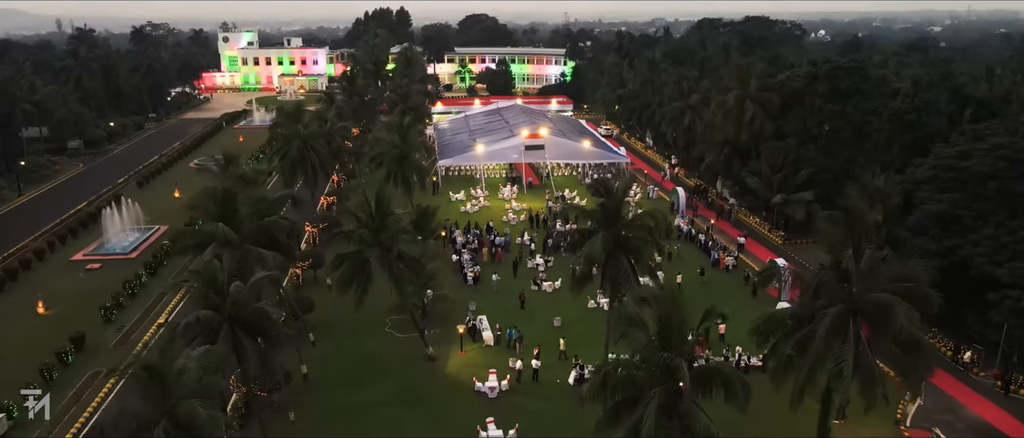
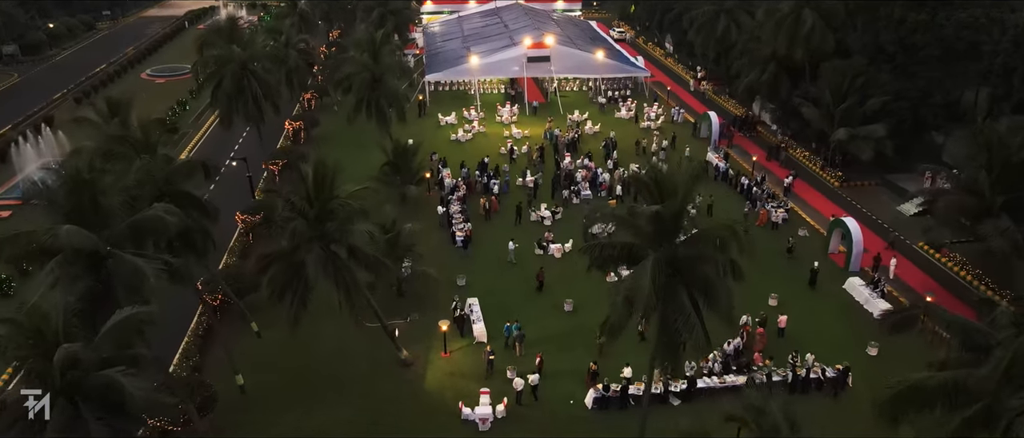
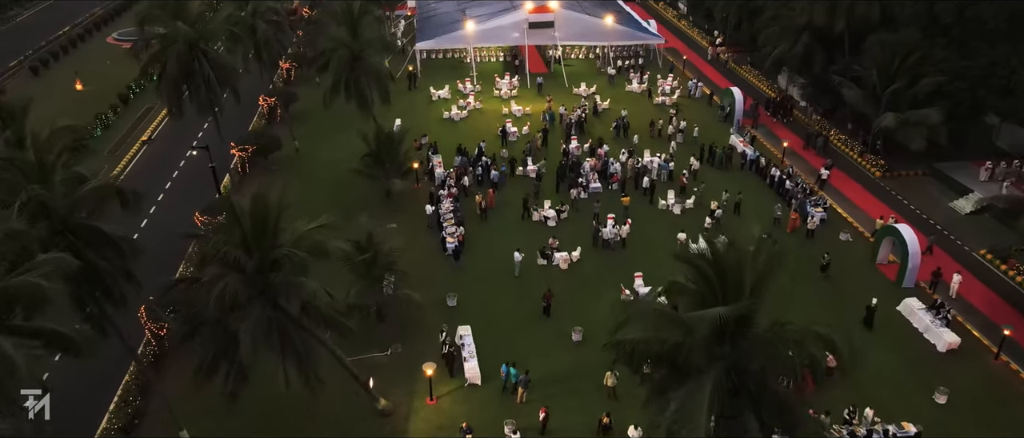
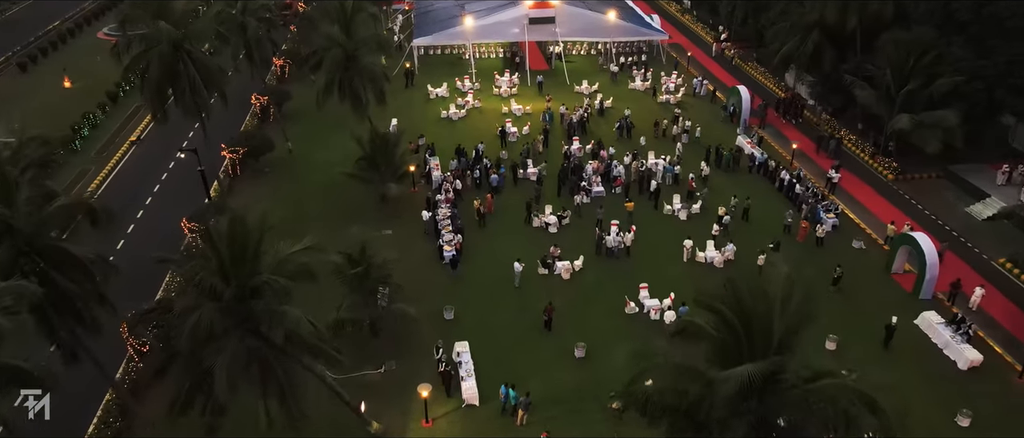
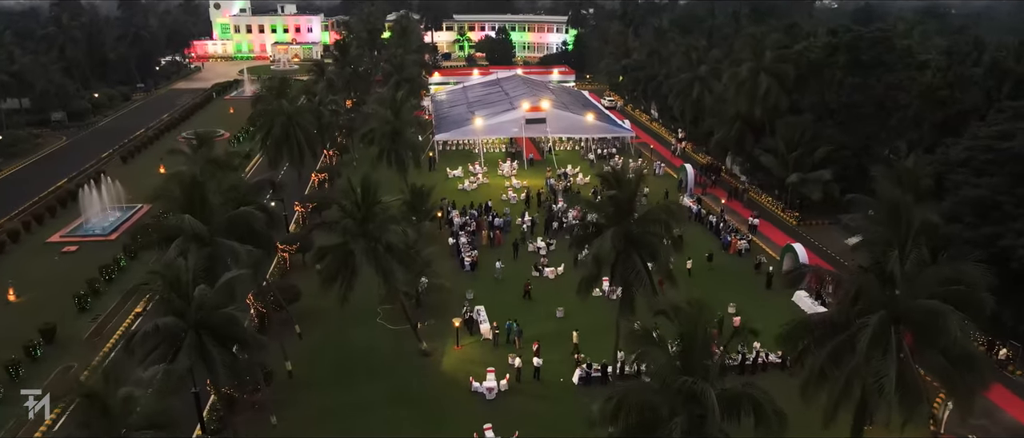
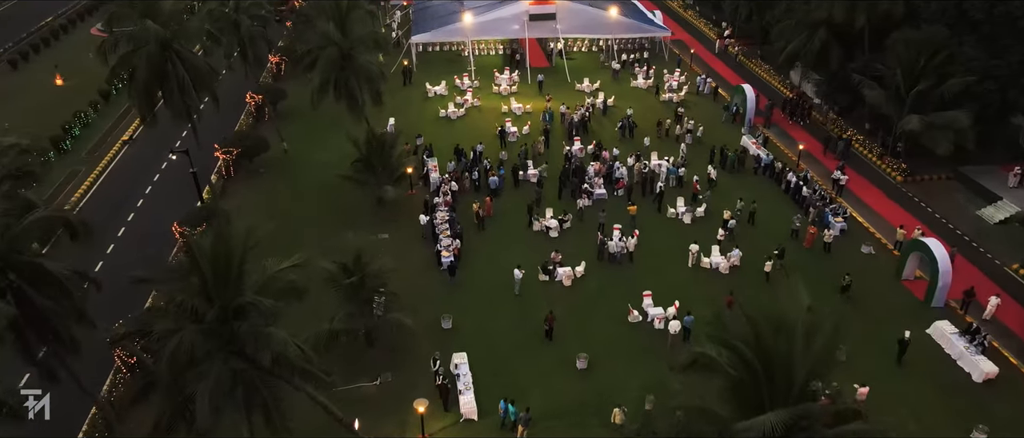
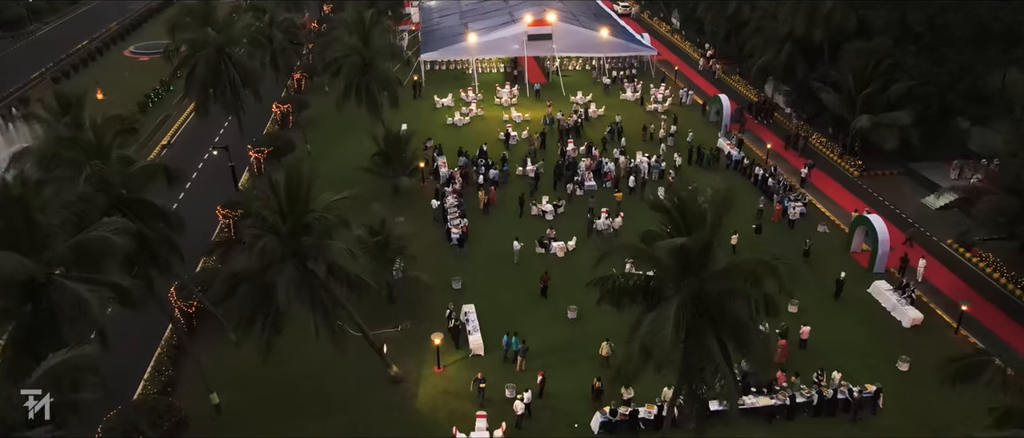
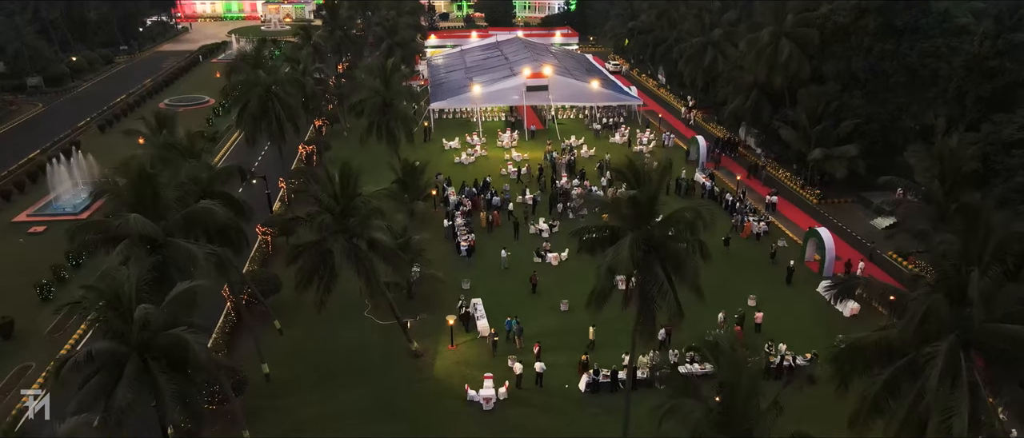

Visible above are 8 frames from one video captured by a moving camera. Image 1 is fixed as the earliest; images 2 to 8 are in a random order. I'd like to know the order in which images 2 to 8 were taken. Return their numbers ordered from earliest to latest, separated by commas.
5, 8, 2, 7, 3, 4, 6
